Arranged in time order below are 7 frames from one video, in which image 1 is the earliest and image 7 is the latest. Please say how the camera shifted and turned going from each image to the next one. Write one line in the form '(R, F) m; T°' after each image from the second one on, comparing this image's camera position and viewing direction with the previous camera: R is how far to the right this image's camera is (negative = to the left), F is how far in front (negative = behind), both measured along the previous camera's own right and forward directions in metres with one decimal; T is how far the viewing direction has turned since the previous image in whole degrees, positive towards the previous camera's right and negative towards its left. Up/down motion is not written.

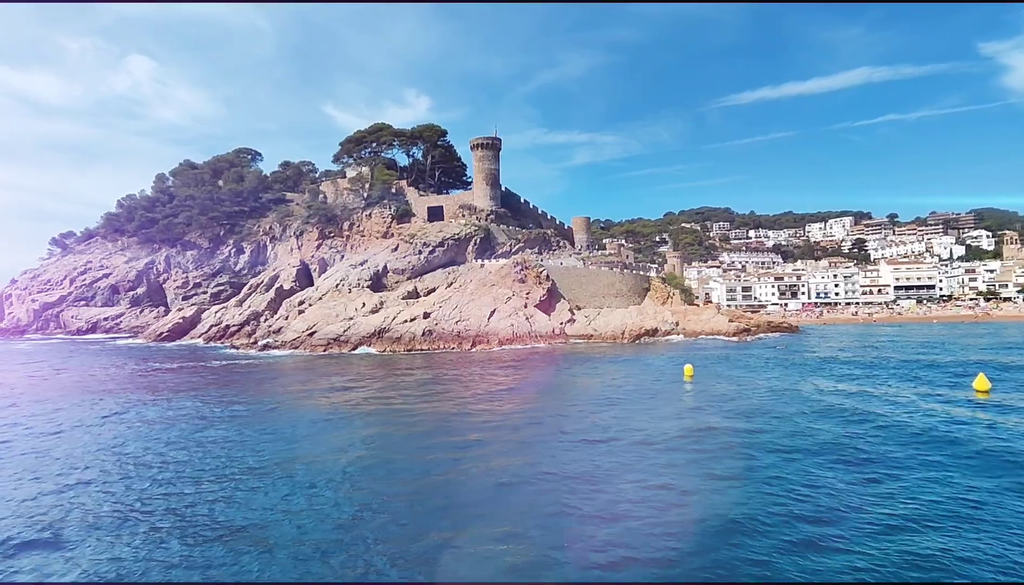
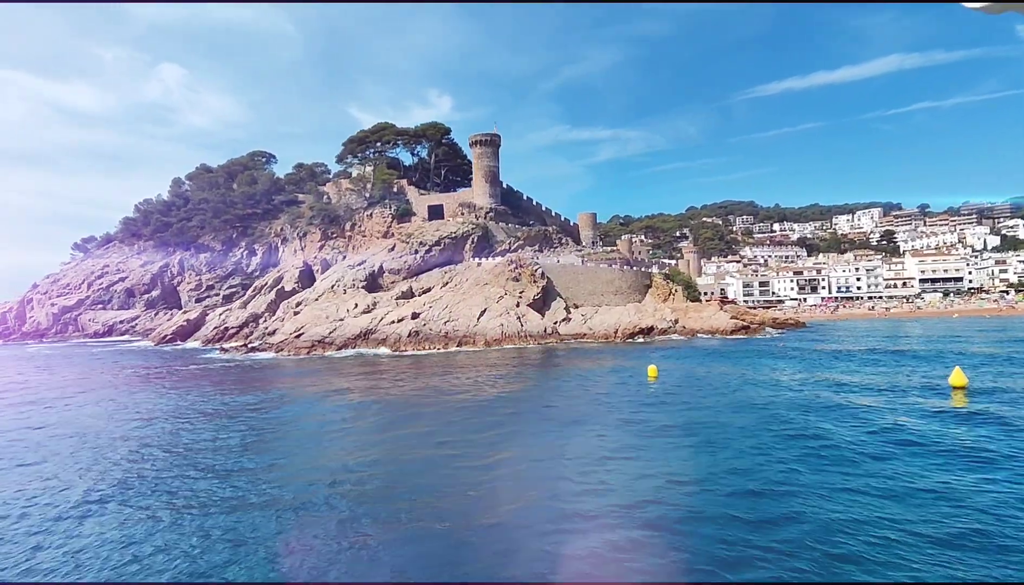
(+1.6, +0.7) m; -2°
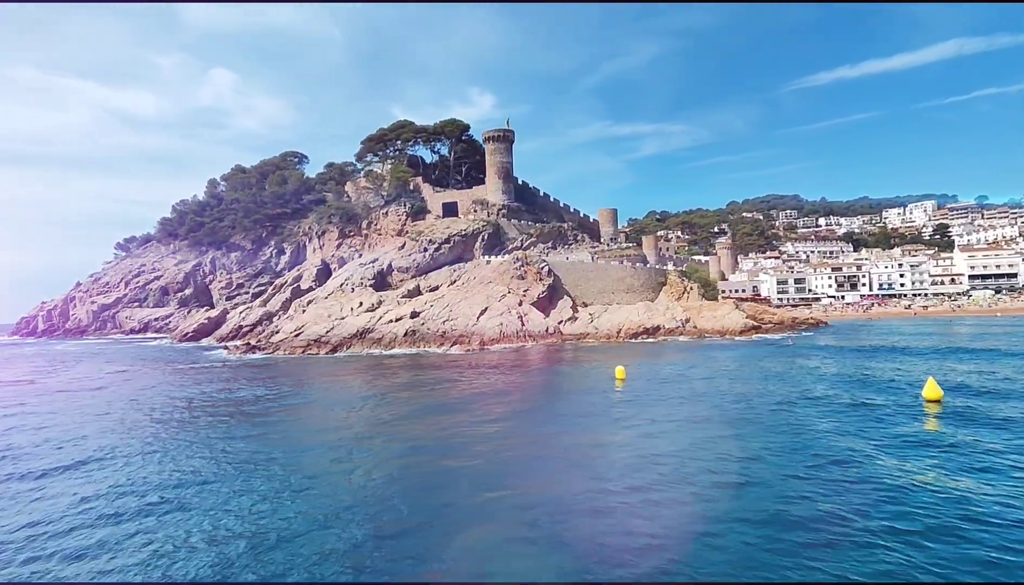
(+1.8, +0.8) m; -4°
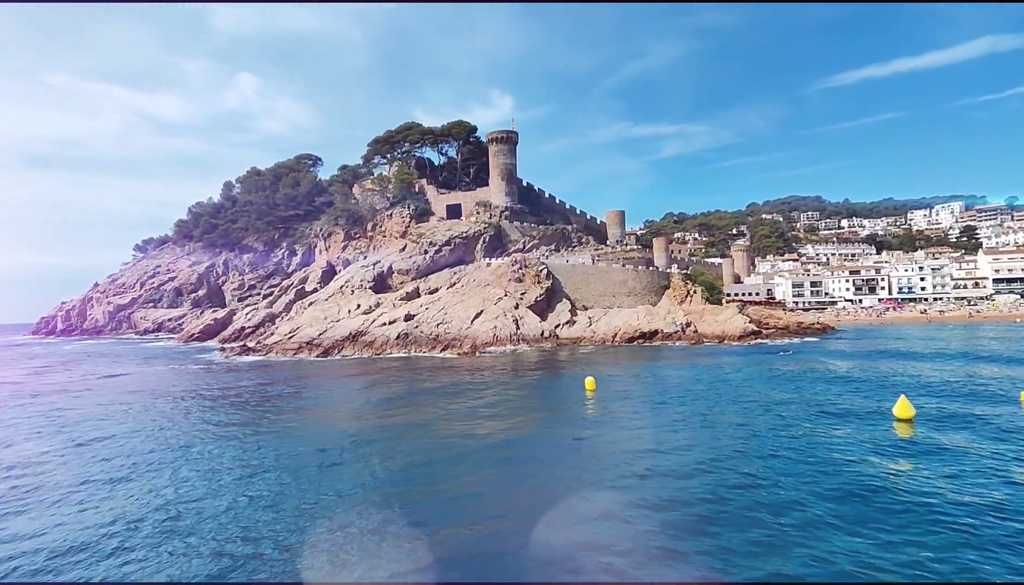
(+1.1, +0.4) m; -2°
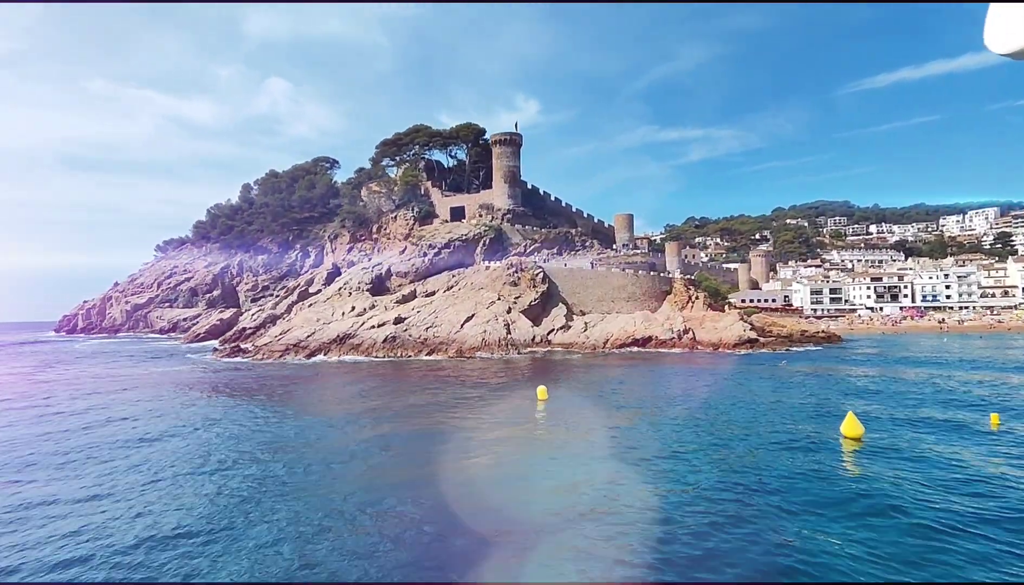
(+1.4, +0.5) m; -2°
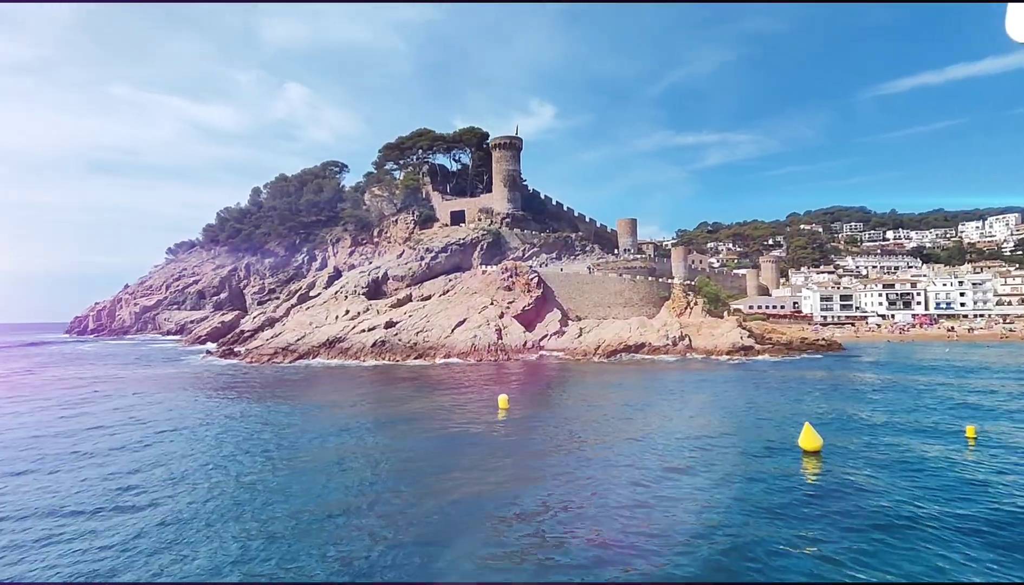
(+1.0, +0.4) m; -1°
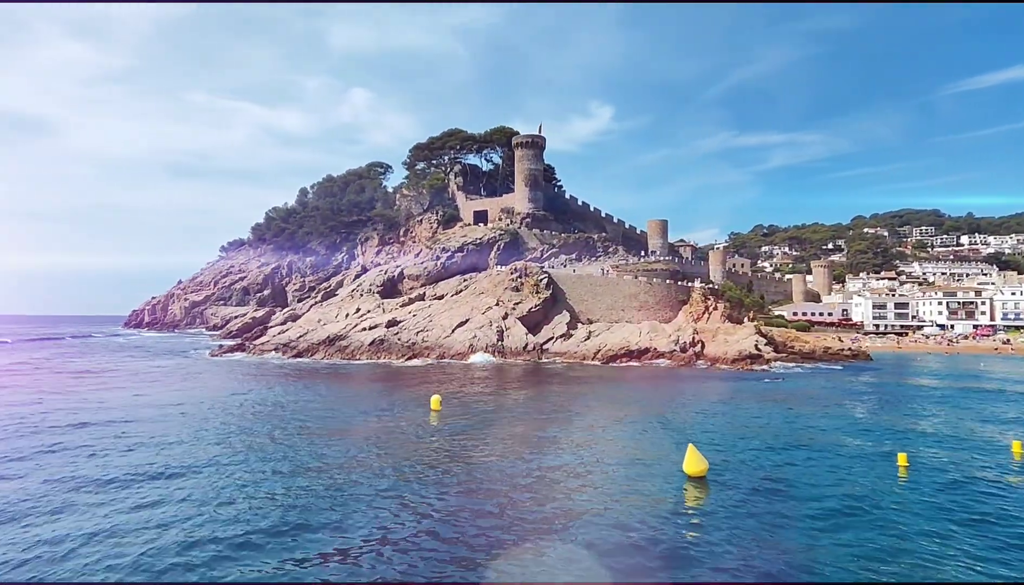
(+2.2, +0.7) m; -5°
